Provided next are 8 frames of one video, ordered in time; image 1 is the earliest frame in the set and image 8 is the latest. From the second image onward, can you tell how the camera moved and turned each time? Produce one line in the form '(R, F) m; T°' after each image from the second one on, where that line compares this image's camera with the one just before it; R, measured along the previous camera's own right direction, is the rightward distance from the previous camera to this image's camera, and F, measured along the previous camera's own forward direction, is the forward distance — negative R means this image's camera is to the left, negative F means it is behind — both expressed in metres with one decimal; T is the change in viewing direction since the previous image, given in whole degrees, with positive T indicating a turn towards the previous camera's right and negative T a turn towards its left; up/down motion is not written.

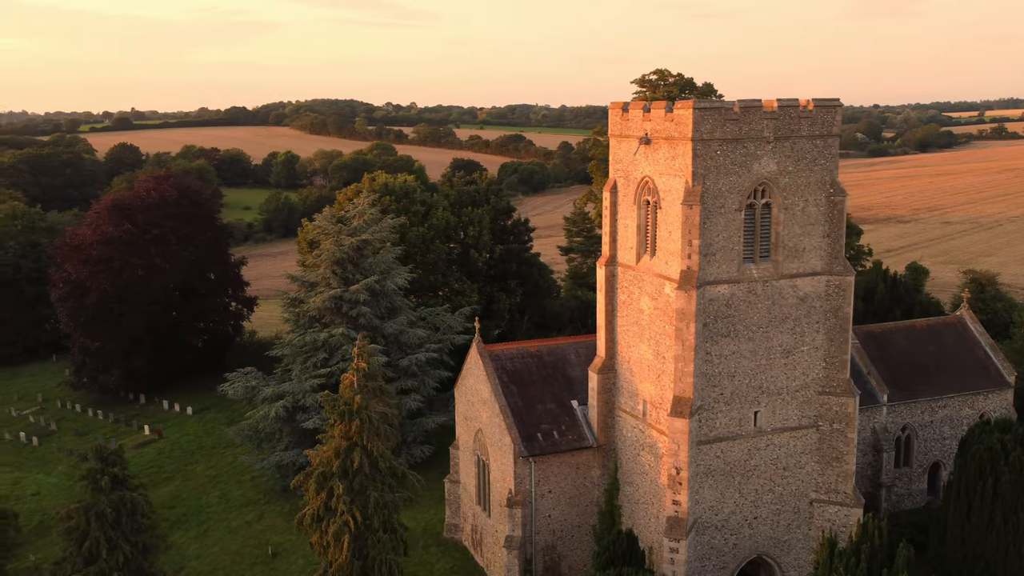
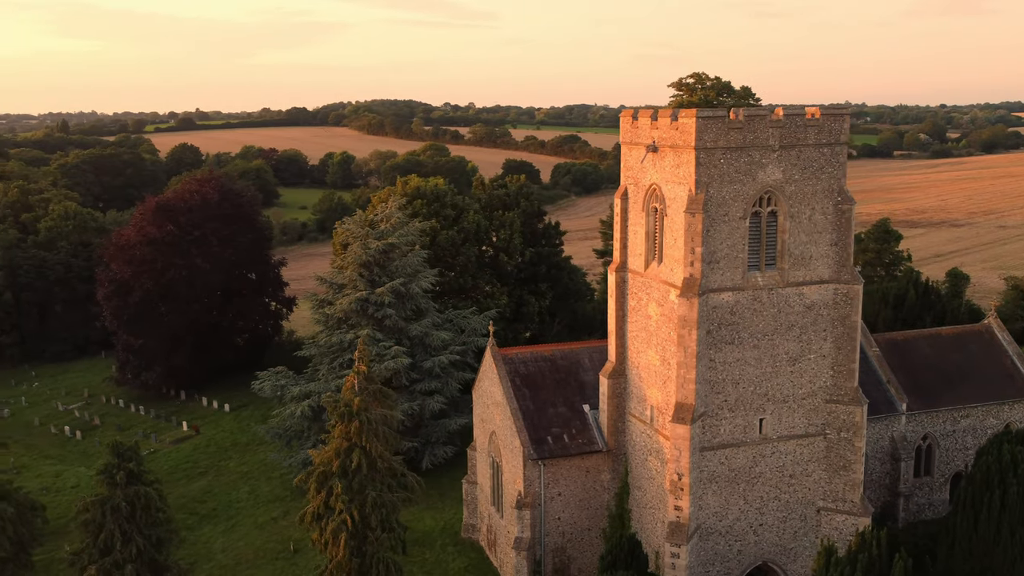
(+1.1, -0.3) m; -3°
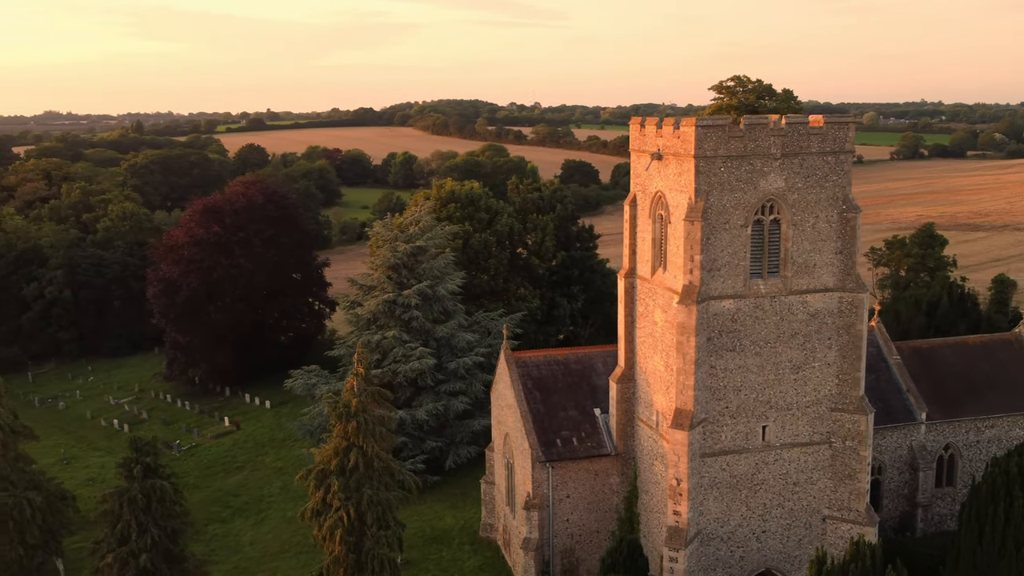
(+1.3, -0.4) m; -4°
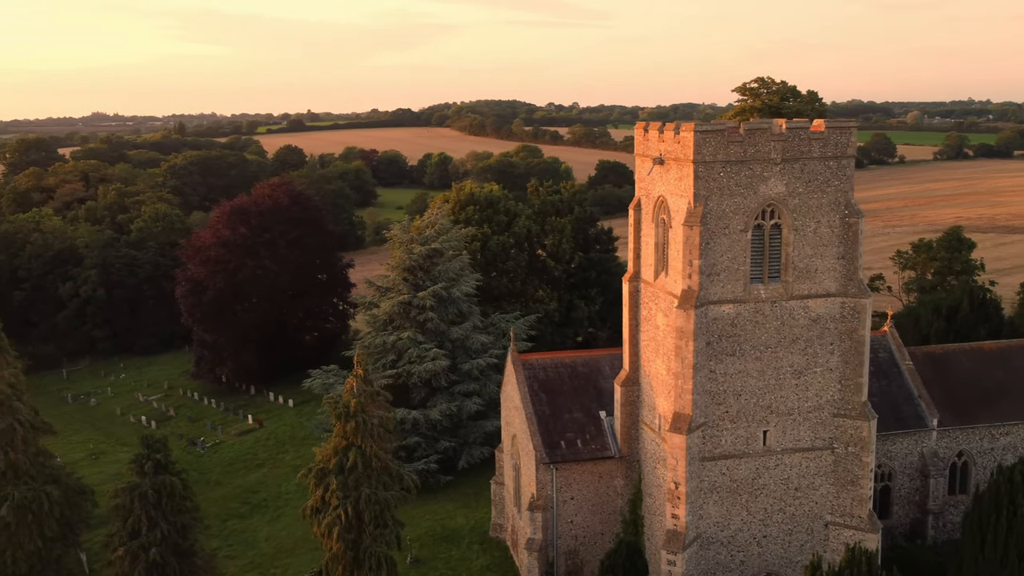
(+0.8, -0.2) m; -2°
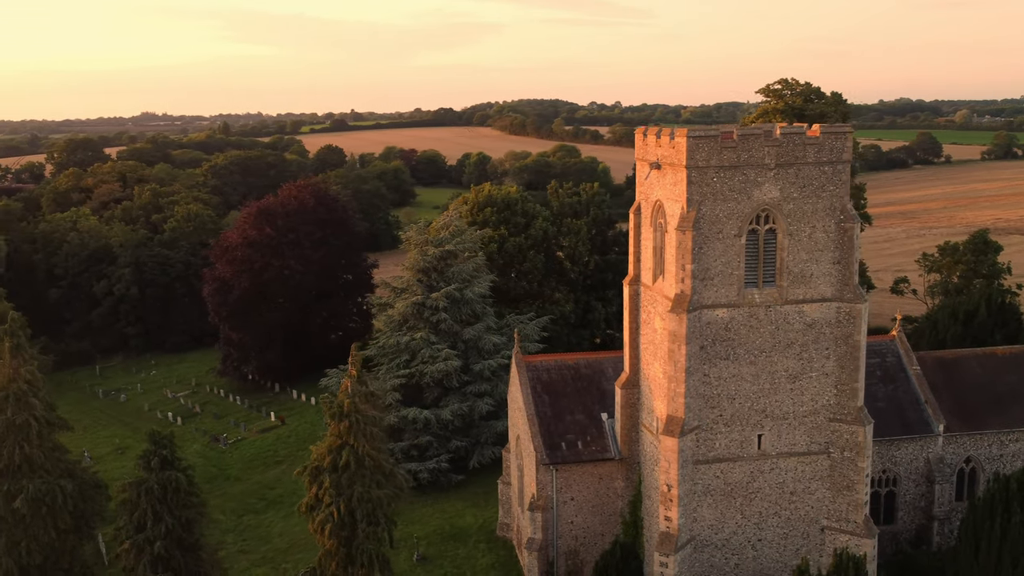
(+1.0, -0.3) m; -2°
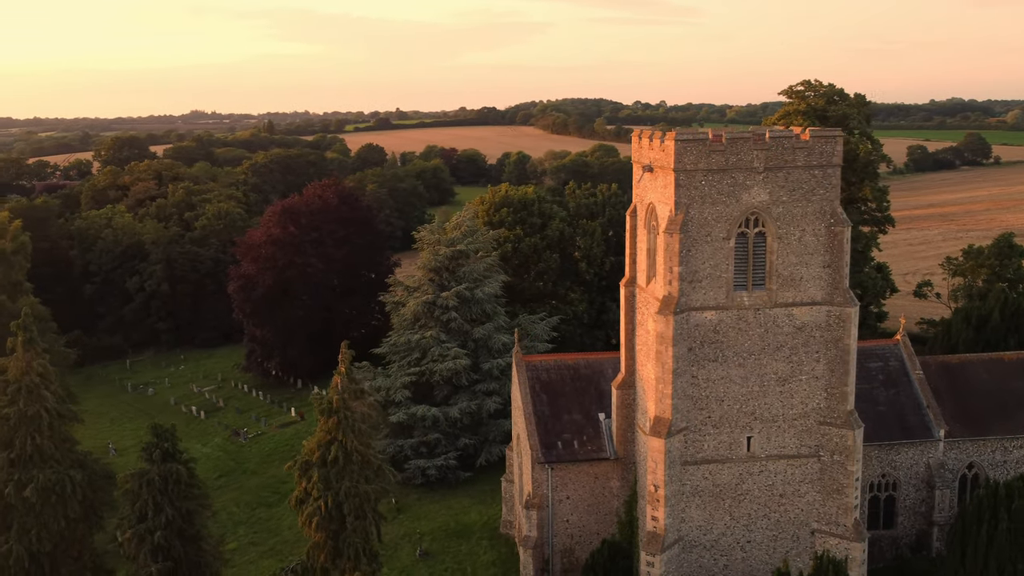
(+1.1, -0.3) m; -3°
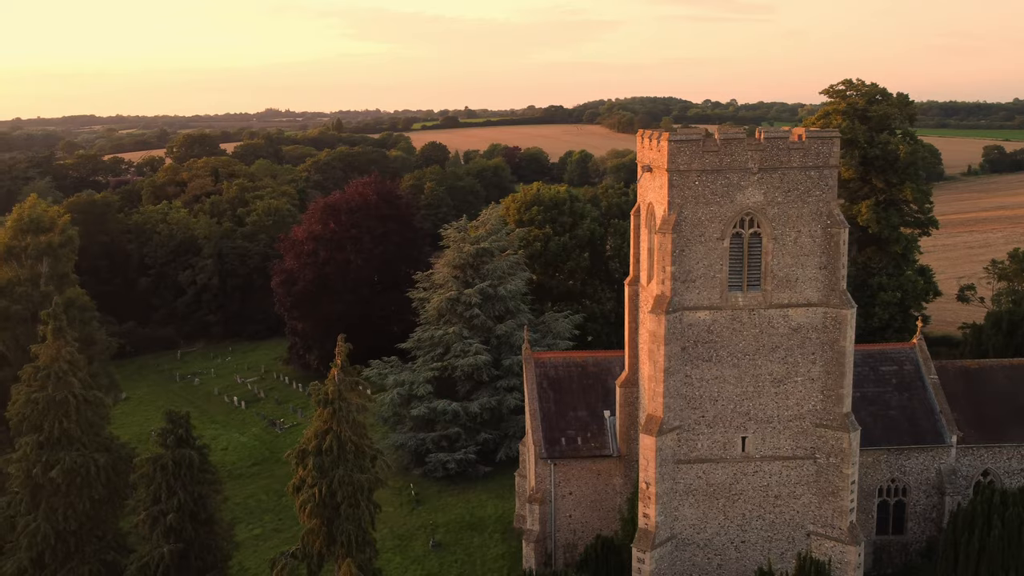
(+1.5, -0.3) m; -4°
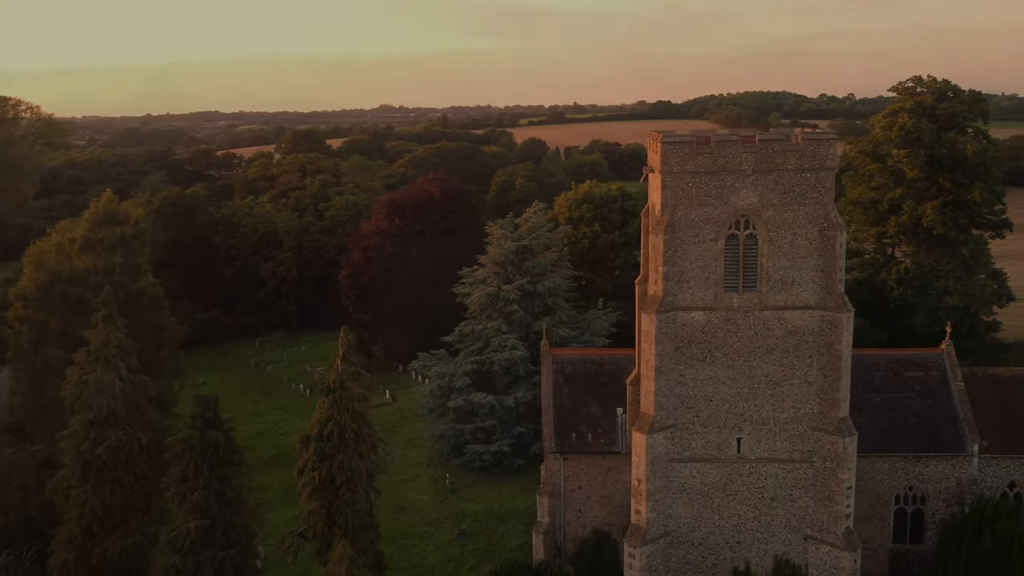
(+2.3, -0.5) m; -6°
